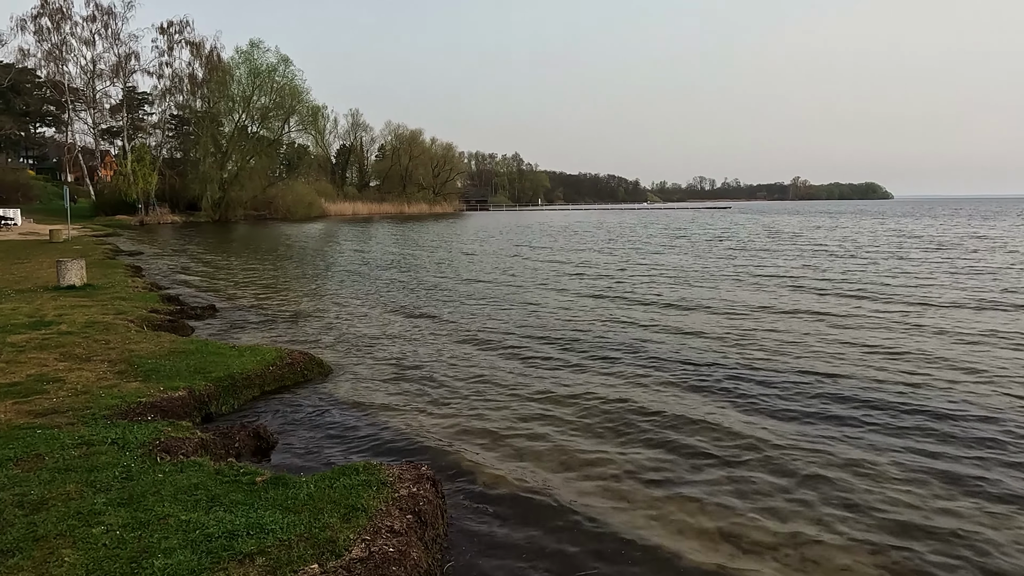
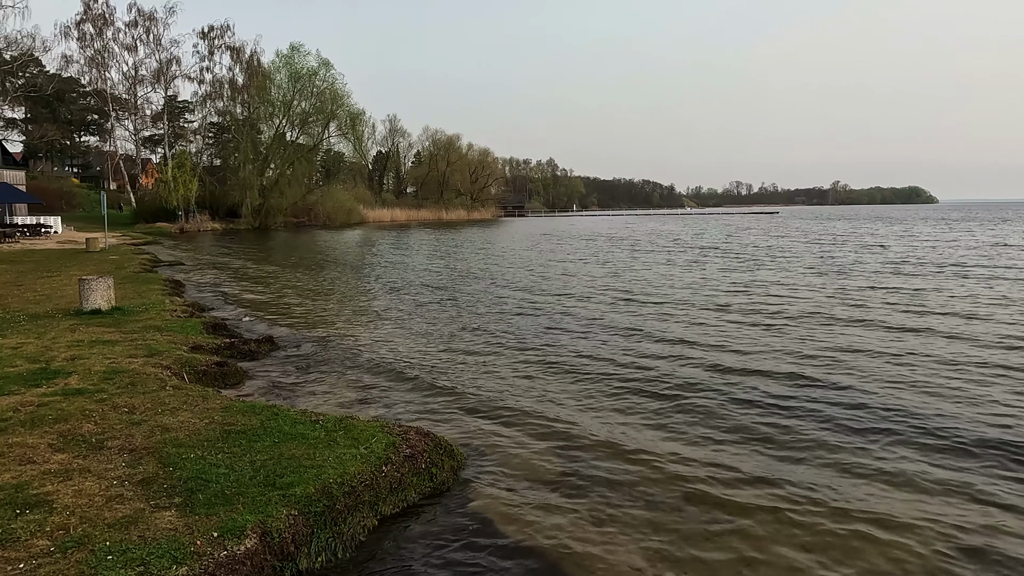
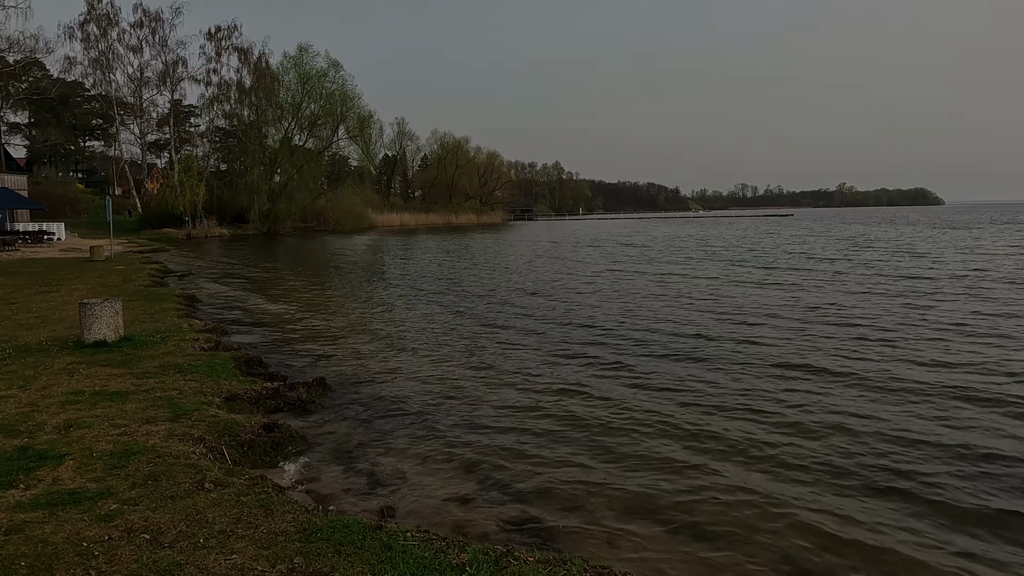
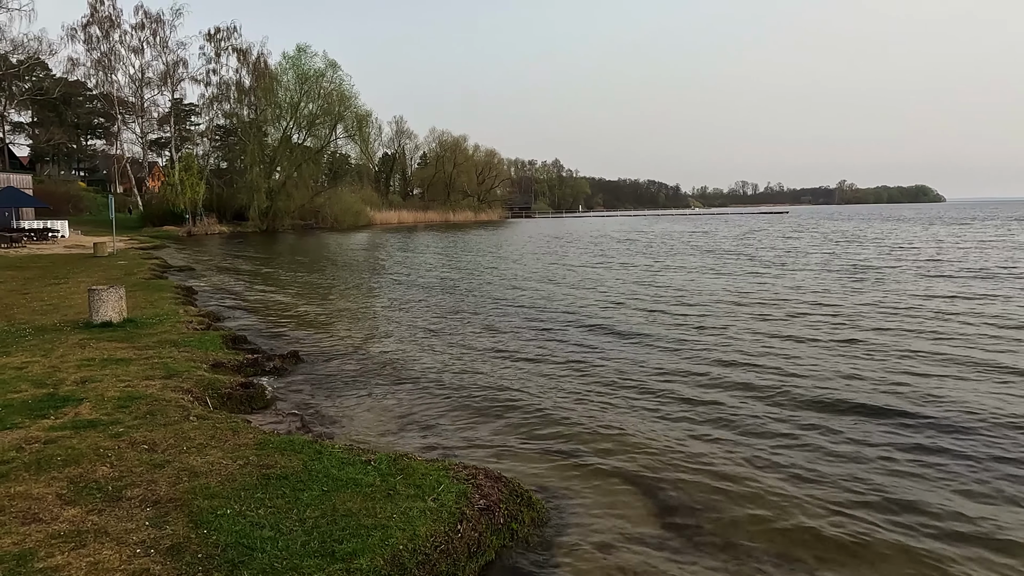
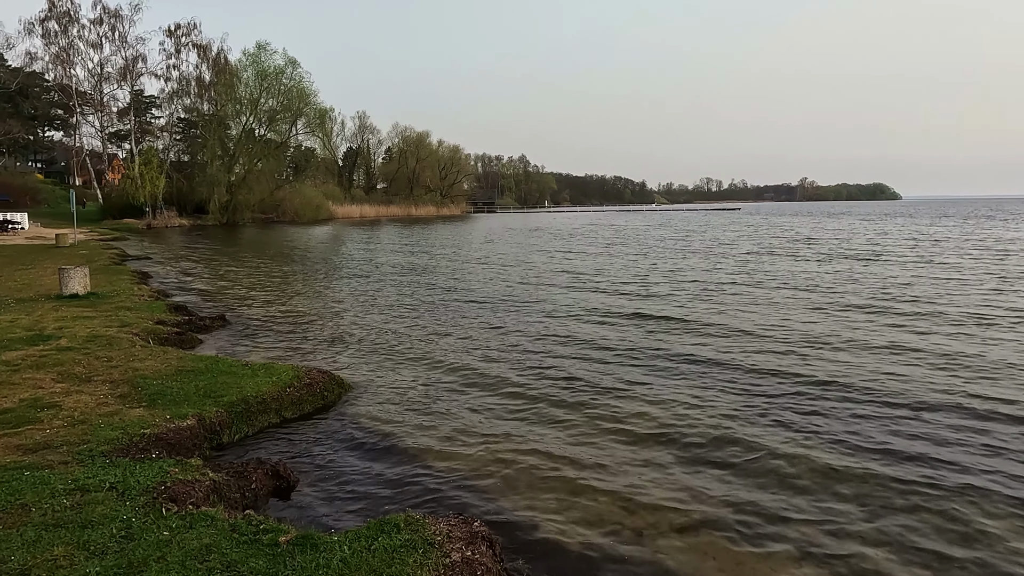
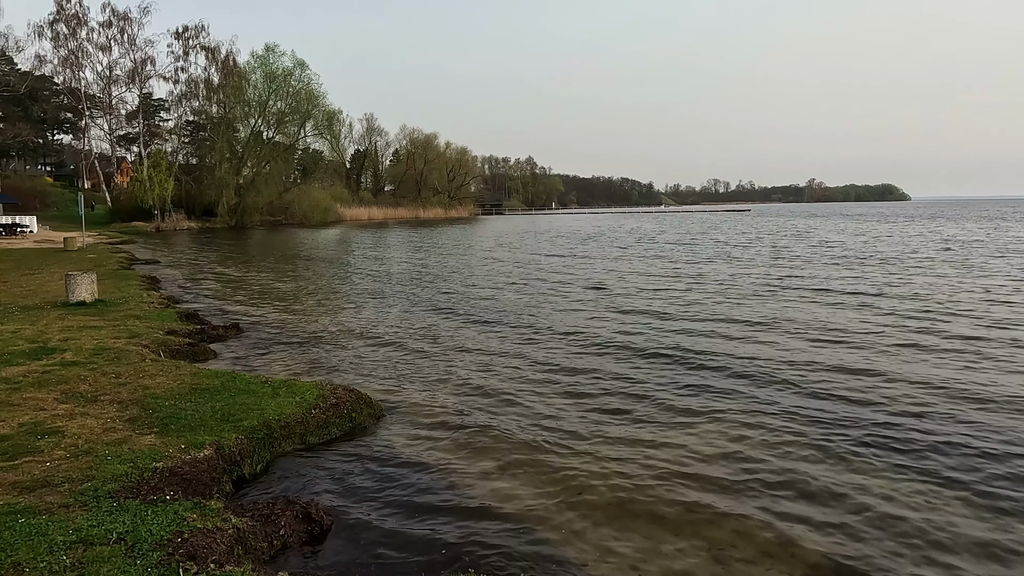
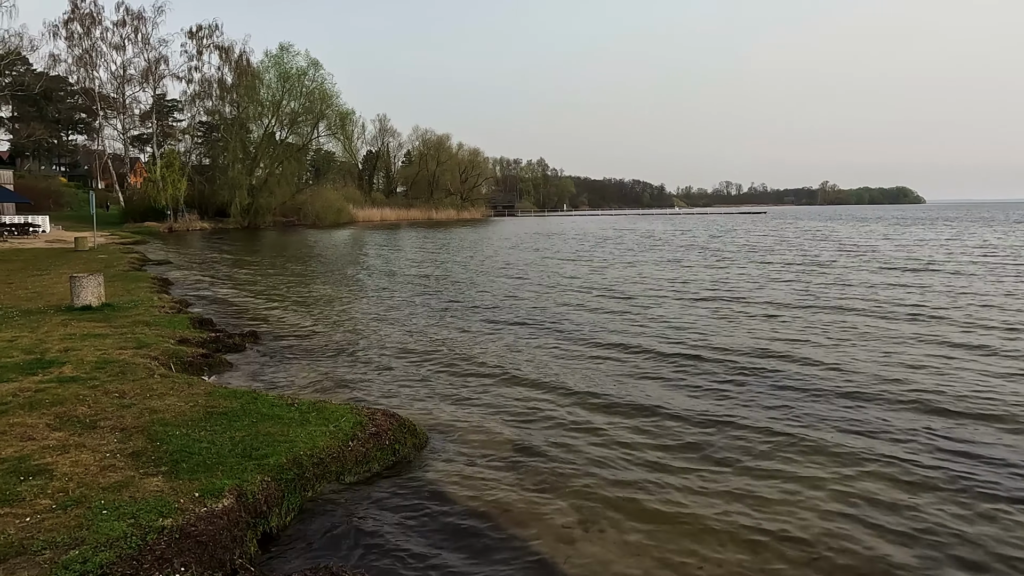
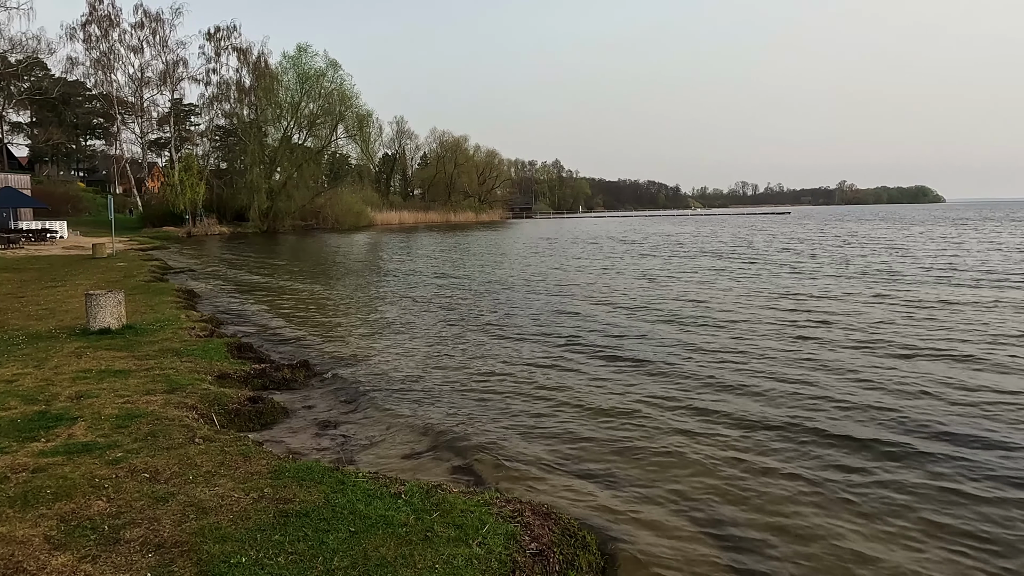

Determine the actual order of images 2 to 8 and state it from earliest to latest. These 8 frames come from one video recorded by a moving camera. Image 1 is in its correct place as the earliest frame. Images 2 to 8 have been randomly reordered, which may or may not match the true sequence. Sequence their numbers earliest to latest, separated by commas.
5, 6, 7, 2, 4, 8, 3
